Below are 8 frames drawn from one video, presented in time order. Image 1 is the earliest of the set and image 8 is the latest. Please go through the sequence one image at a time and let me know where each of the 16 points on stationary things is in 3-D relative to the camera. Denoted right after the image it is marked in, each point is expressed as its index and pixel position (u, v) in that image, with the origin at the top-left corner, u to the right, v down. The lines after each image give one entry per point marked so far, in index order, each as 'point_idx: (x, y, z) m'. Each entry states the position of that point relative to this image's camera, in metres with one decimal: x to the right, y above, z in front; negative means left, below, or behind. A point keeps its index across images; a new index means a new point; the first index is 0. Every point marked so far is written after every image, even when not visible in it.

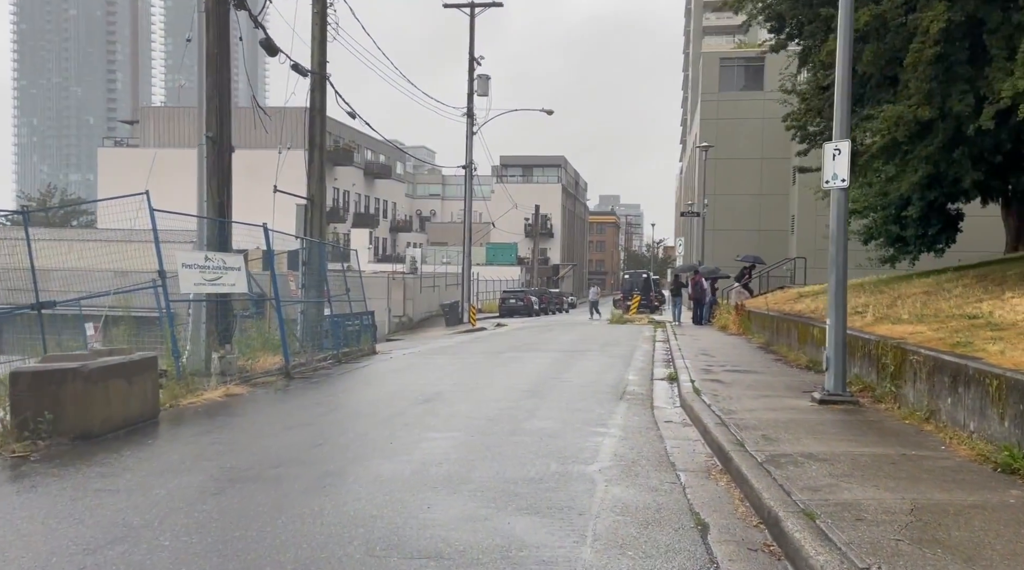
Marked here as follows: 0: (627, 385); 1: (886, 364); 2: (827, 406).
0: (+1.6, -1.4, +13.0) m
1: (+3.8, -0.8, +9.6) m
2: (+3.2, -1.2, +9.6) m
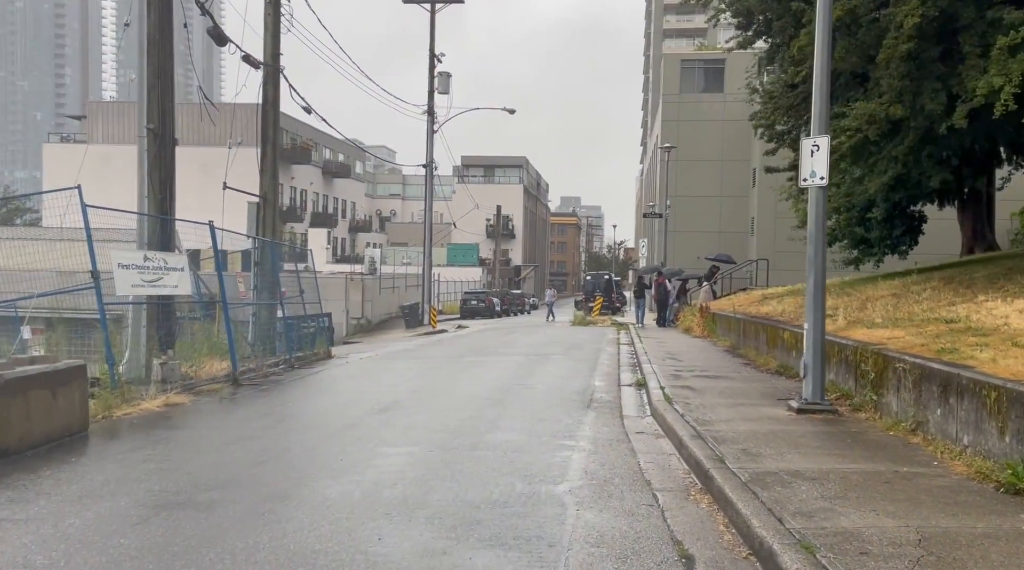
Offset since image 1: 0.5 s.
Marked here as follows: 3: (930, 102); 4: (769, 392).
0: (+1.1, -1.4, +12.4) m
1: (+3.5, -0.8, +9.1) m
2: (+2.9, -1.3, +9.1) m
3: (+5.8, +2.6, +13.1) m
4: (+3.0, -1.2, +10.8) m
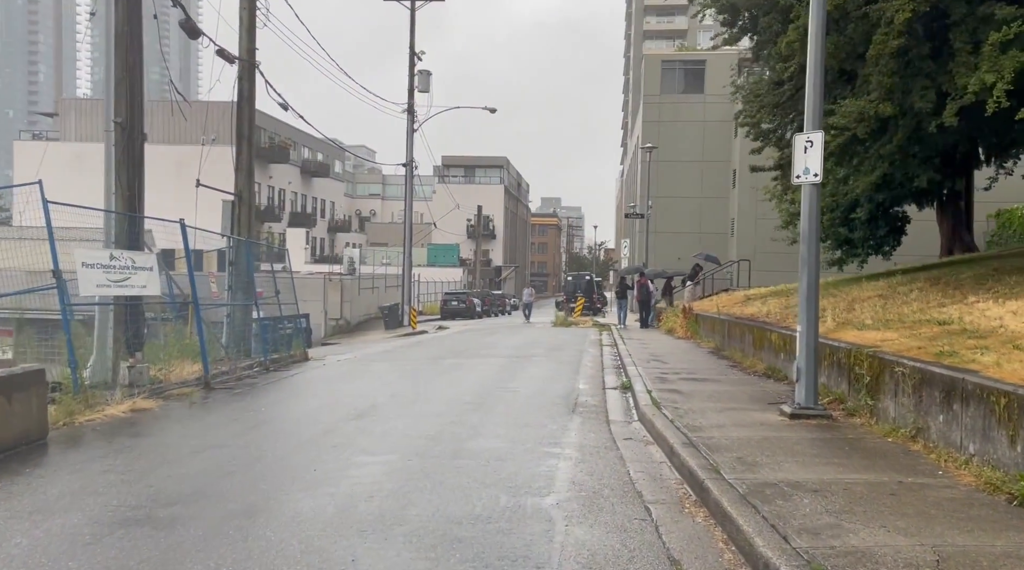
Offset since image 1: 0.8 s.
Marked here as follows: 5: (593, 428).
0: (+0.8, -1.4, +12.1) m
1: (+3.3, -0.8, +8.8) m
2: (+2.7, -1.3, +8.8) m
3: (+5.6, +2.6, +12.8) m
4: (+2.8, -1.2, +10.5) m
5: (+0.8, -1.4, +9.3) m
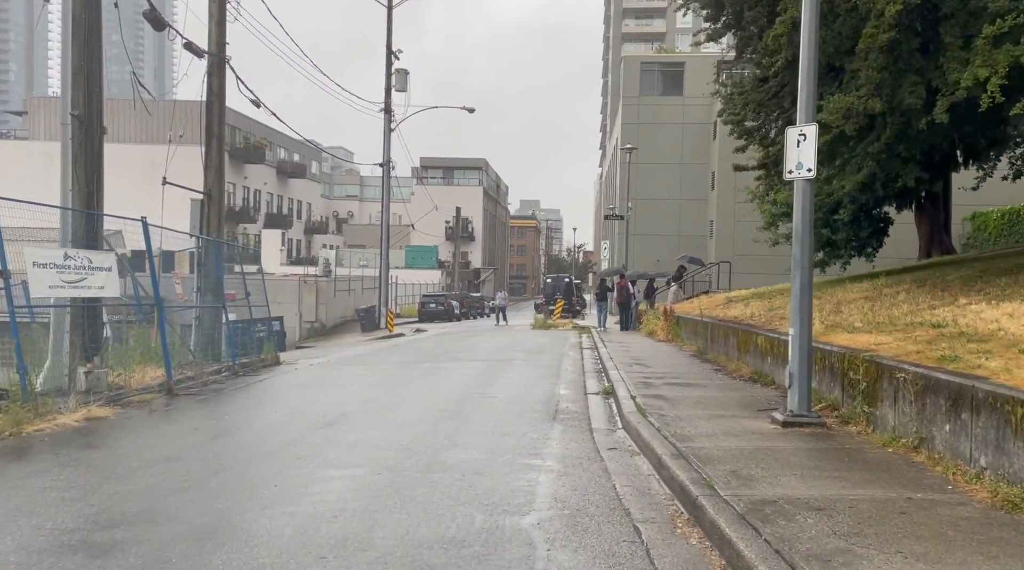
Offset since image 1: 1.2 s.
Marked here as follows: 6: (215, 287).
0: (+0.6, -1.4, +11.6) m
1: (+3.1, -0.8, +8.4) m
2: (+2.5, -1.3, +8.3) m
3: (+5.3, +2.5, +12.5) m
4: (+2.5, -1.3, +10.0) m
5: (+0.6, -1.4, +8.8) m
6: (-5.8, 0.0, +18.2) m
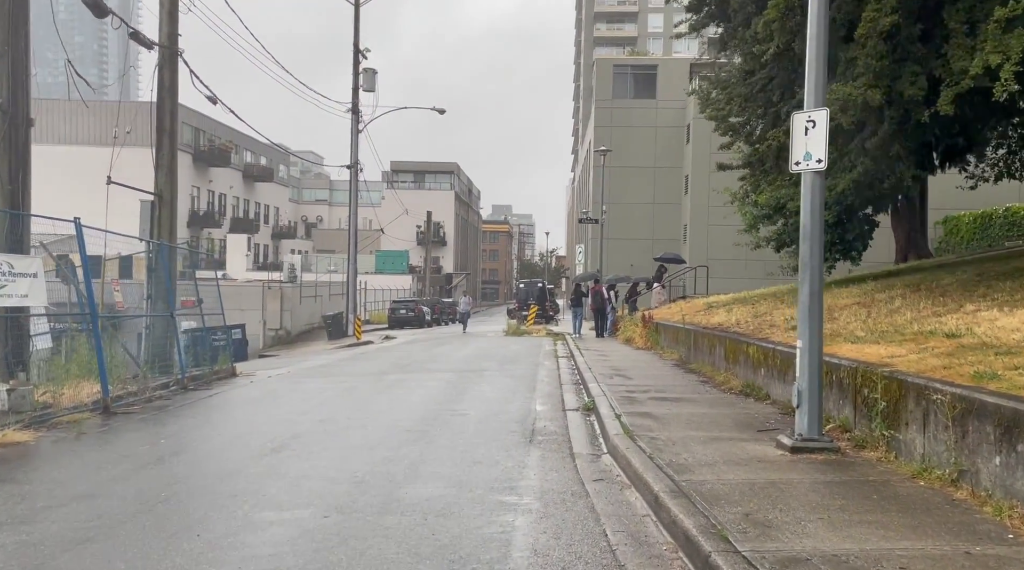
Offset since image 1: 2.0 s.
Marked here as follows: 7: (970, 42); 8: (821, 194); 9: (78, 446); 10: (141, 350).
0: (+0.2, -1.5, +10.5) m
1: (+2.9, -0.9, +7.4) m
2: (+2.3, -1.3, +7.3) m
3: (+4.9, +2.5, +11.6) m
4: (+2.3, -1.3, +9.0) m
5: (+0.4, -1.5, +7.8) m
6: (-6.3, -0.1, +16.9) m
7: (+5.4, +2.9, +11.1) m
8: (+2.5, +0.7, +7.5) m
9: (-4.4, -1.6, +9.6) m
10: (-6.2, -1.1, +15.6) m
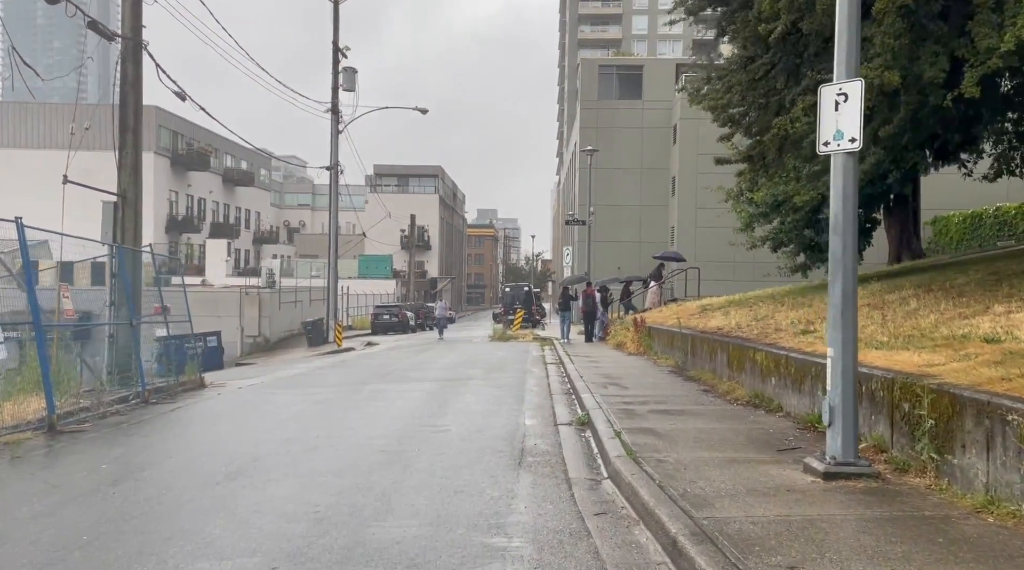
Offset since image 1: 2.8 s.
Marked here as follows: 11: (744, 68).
0: (+0.1, -1.5, +9.5) m
1: (+2.8, -0.9, +6.4) m
2: (+2.2, -1.3, +6.3) m
3: (+4.8, +2.5, +10.6) m
4: (+2.1, -1.3, +8.0) m
5: (+0.3, -1.5, +6.7) m
6: (-6.5, -0.2, +15.8) m
7: (+5.3, +2.9, +10.2) m
8: (+2.4, +0.7, +6.5) m
9: (-4.6, -1.7, +8.4) m
10: (-6.4, -1.2, +14.4) m
11: (+3.5, +3.2, +13.9) m
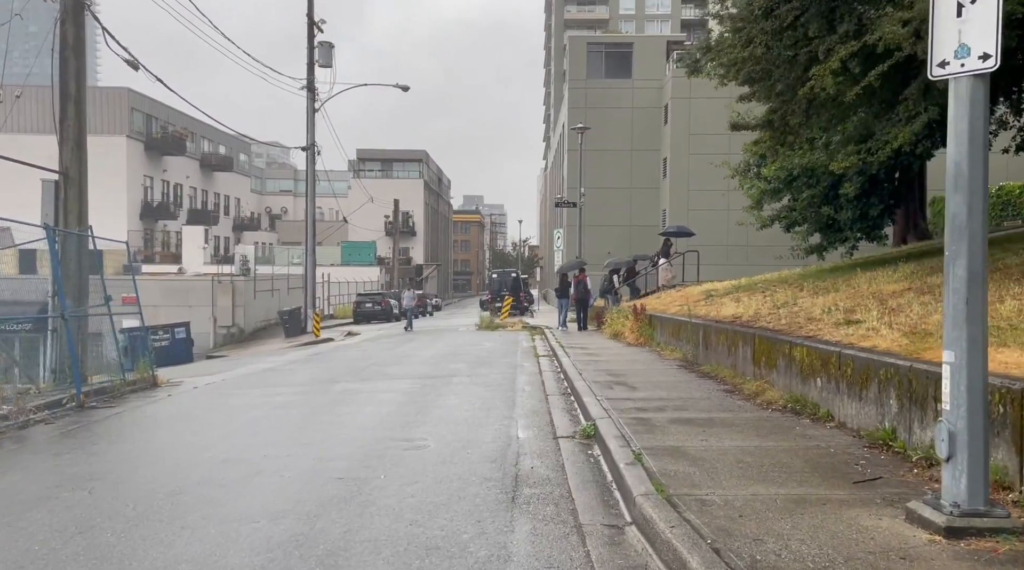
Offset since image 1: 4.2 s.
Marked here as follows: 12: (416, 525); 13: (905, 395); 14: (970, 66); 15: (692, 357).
0: (0.0, -1.4, +7.6) m
1: (+2.7, -0.8, +4.6) m
2: (+2.1, -1.2, +4.5) m
3: (+4.6, +2.7, +8.8) m
4: (+2.1, -1.2, +6.2) m
5: (+0.2, -1.4, +4.9) m
6: (-6.7, -0.1, +13.8) m
7: (+5.2, +3.1, +8.3) m
8: (+2.3, +0.8, +4.6) m
9: (-4.6, -1.6, +6.5) m
10: (-6.5, -1.0, +12.5) m
11: (+3.3, +3.5, +12.0) m
12: (-0.6, -1.4, +5.6) m
13: (+2.8, -0.8, +6.6) m
14: (+2.2, +1.1, +4.5) m
15: (+2.8, -1.1, +14.4) m
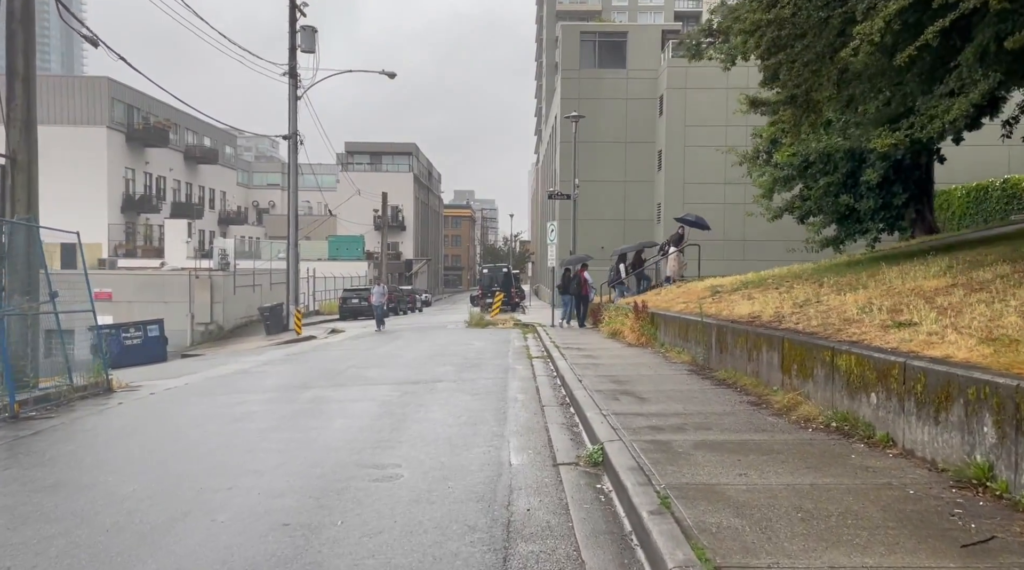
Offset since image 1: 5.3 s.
0: (0.0, -1.4, +6.1) m
1: (+2.7, -0.8, +3.1) m
2: (+2.1, -1.2, +3.0) m
3: (+4.6, +2.7, +7.3) m
4: (+2.0, -1.2, +4.7) m
5: (+0.2, -1.4, +3.4) m
6: (-6.8, 0.0, +12.3) m
7: (+5.1, +3.1, +6.9) m
8: (+2.3, +0.9, +3.1) m
9: (-4.7, -1.6, +5.0) m
10: (-6.6, -1.0, +10.9) m
11: (+3.2, +3.5, +10.5) m
12: (-0.6, -1.4, +4.1) m
13: (+2.7, -0.8, +5.2) m
14: (+2.2, +1.1, +3.0) m
15: (+2.7, -1.0, +12.9) m
